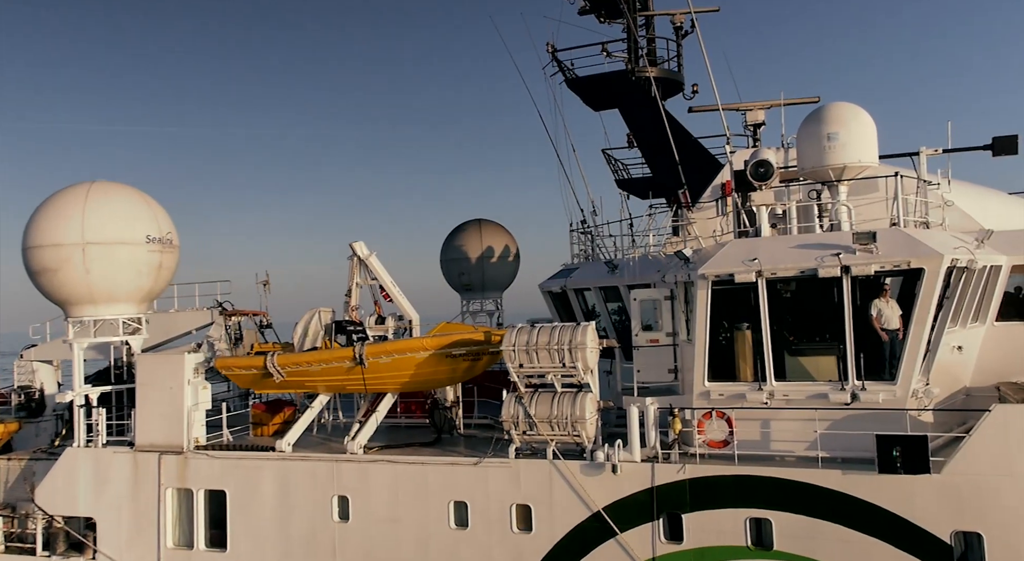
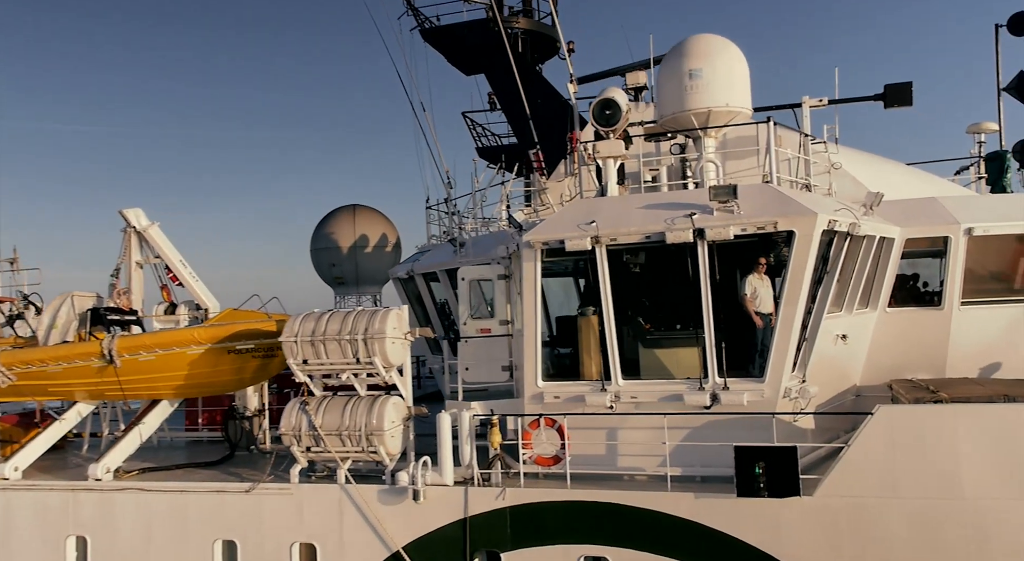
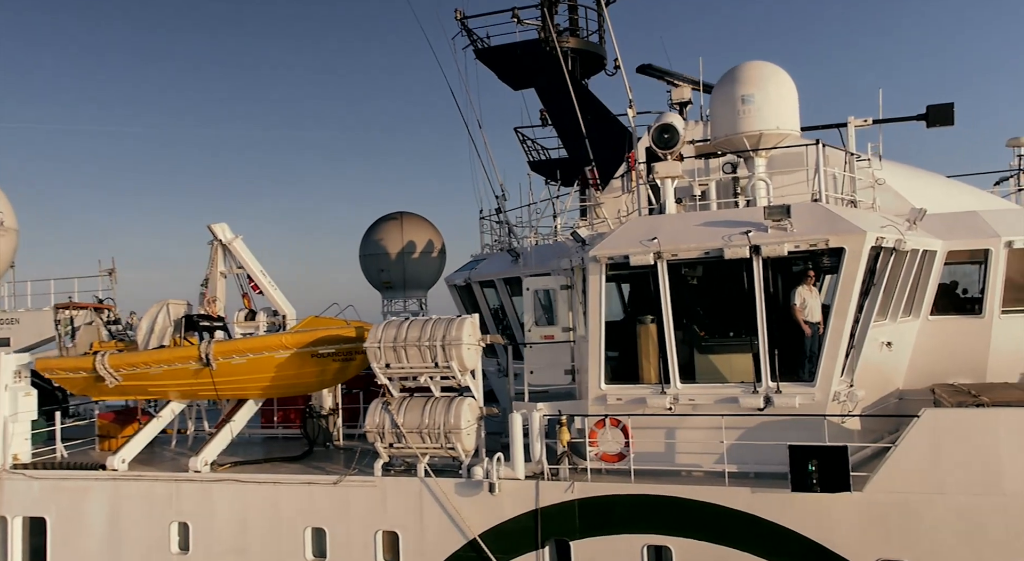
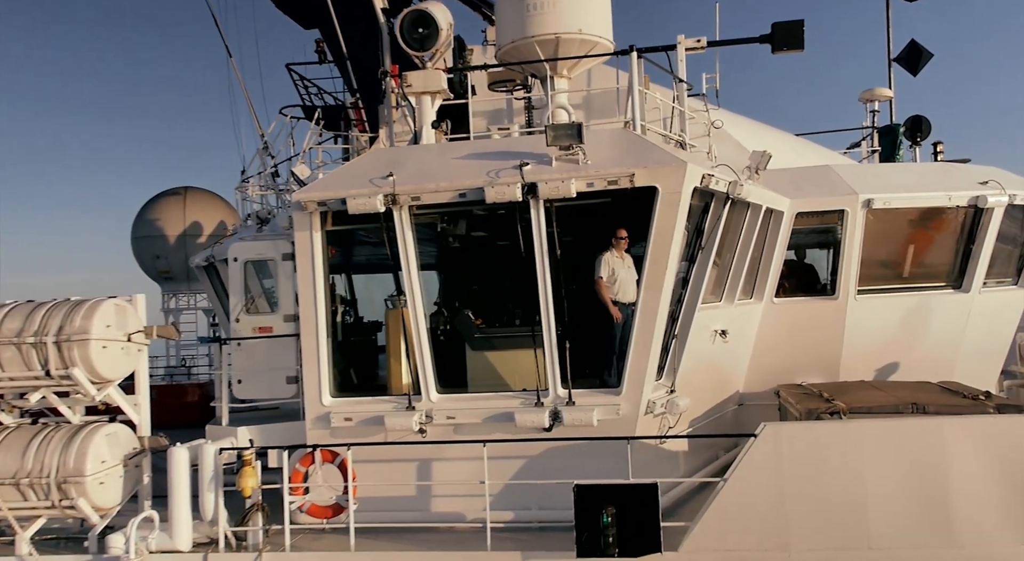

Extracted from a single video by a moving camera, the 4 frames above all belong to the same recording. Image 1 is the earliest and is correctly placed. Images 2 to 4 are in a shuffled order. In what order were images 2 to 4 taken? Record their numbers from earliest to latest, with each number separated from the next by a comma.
3, 2, 4
